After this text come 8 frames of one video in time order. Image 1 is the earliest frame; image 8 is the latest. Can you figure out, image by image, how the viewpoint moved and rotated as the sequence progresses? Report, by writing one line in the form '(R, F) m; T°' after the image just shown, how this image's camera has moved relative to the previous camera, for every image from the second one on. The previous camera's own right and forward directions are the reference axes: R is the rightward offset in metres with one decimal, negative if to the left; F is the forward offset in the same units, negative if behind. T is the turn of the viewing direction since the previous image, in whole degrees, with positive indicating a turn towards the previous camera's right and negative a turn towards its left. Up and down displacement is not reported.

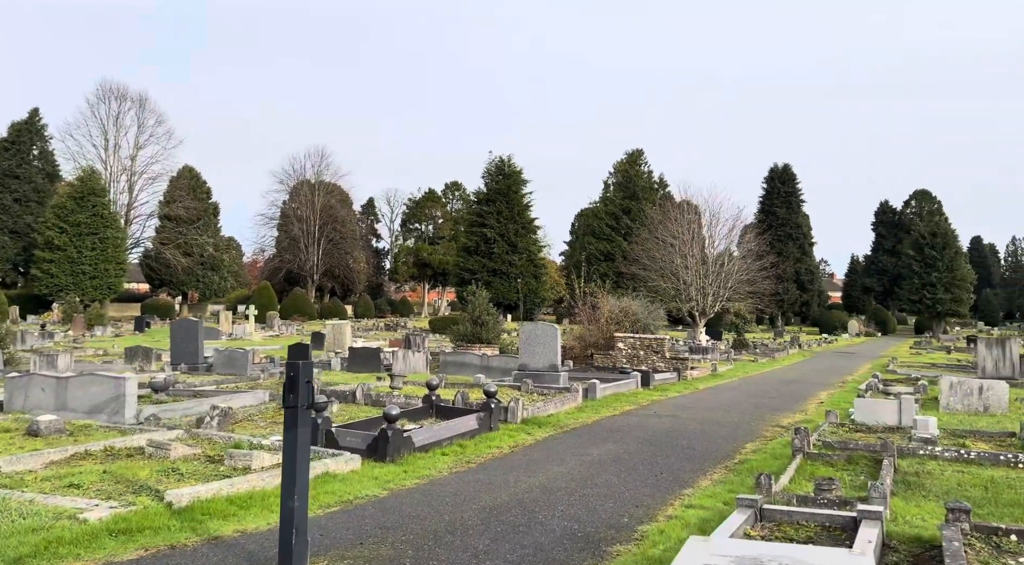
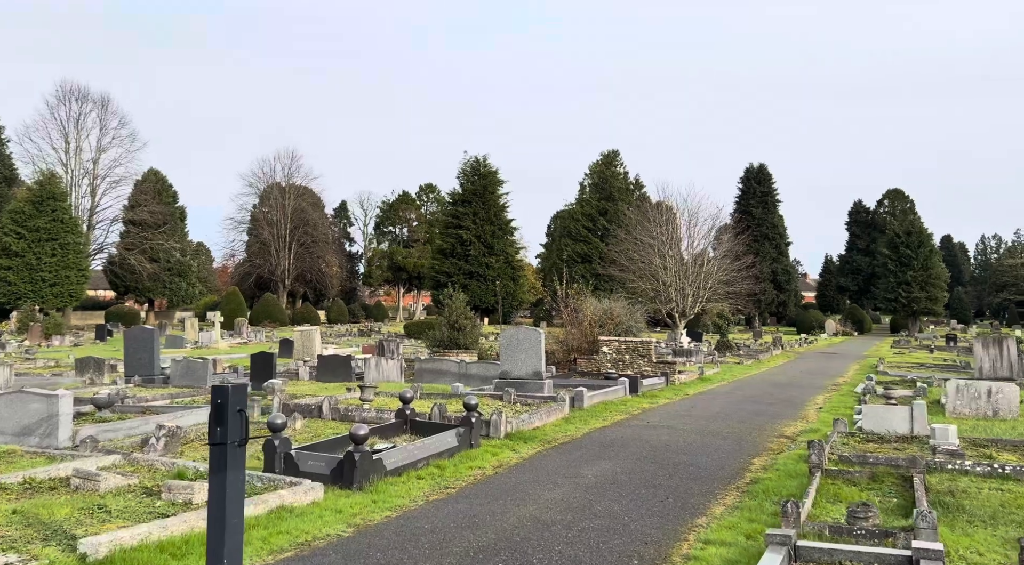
(-0.1, +1.4) m; +2°
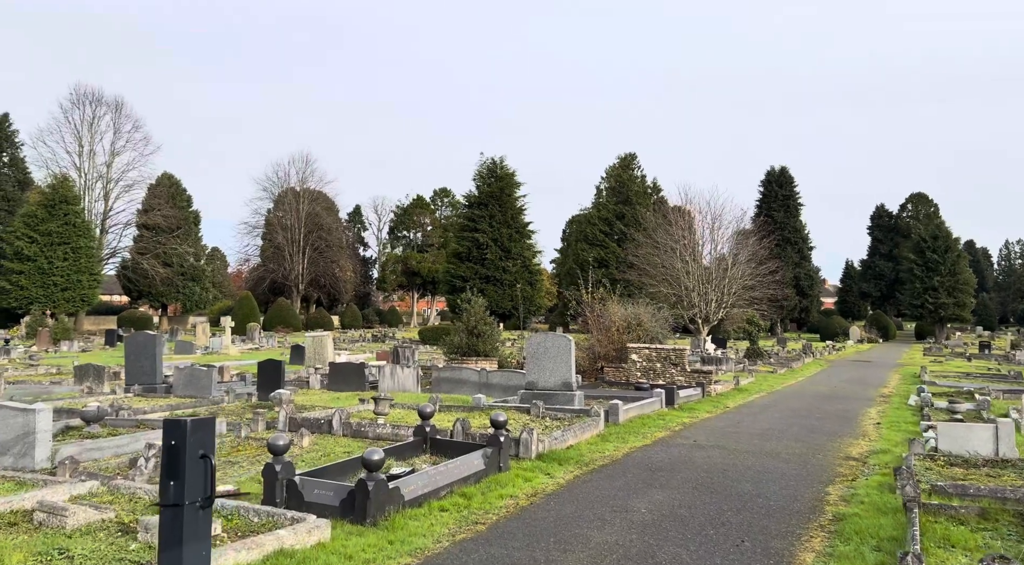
(-0.3, +1.5) m; -1°
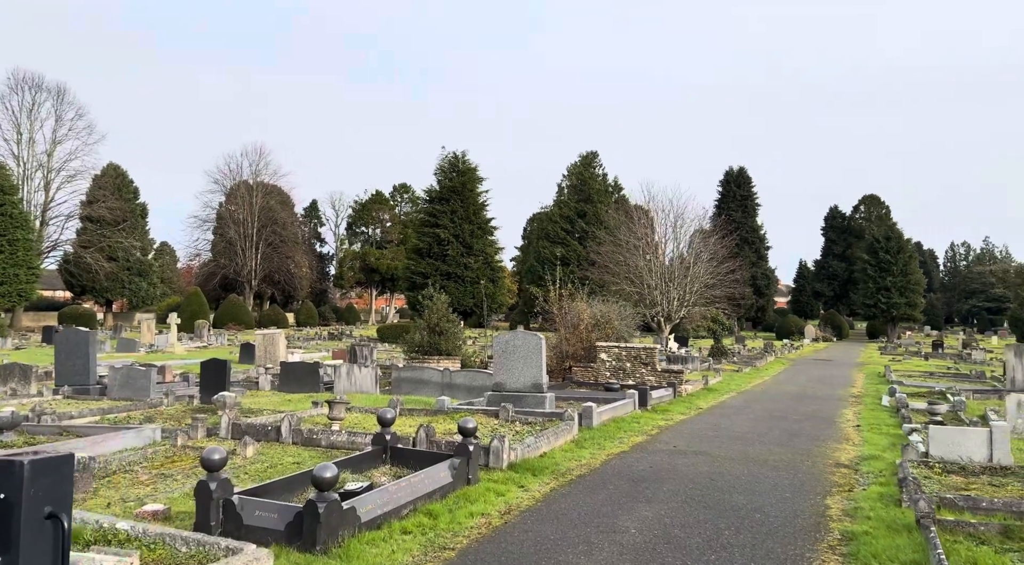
(-0.1, +1.1) m; +3°
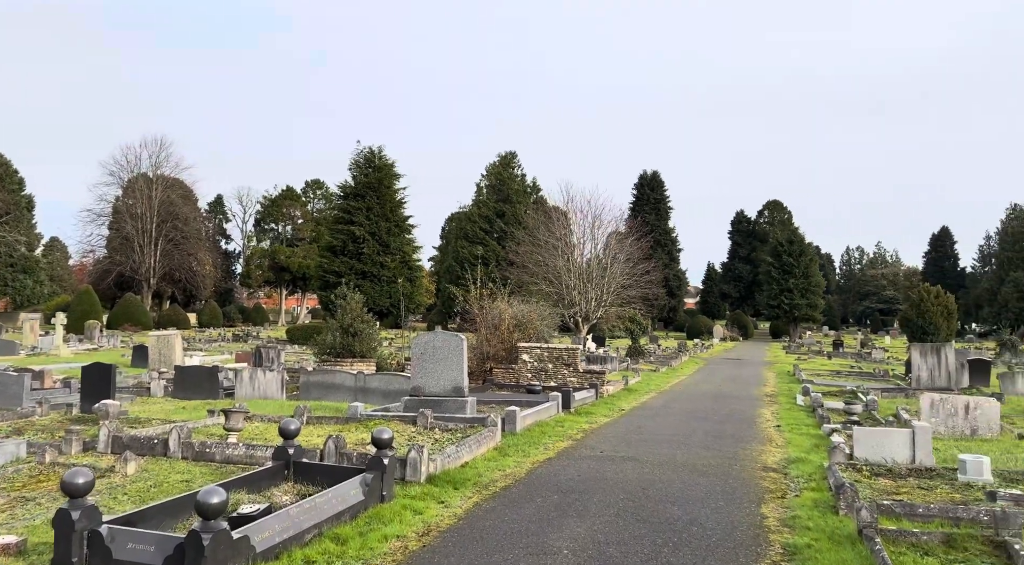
(-0.1, +0.8) m; +6°
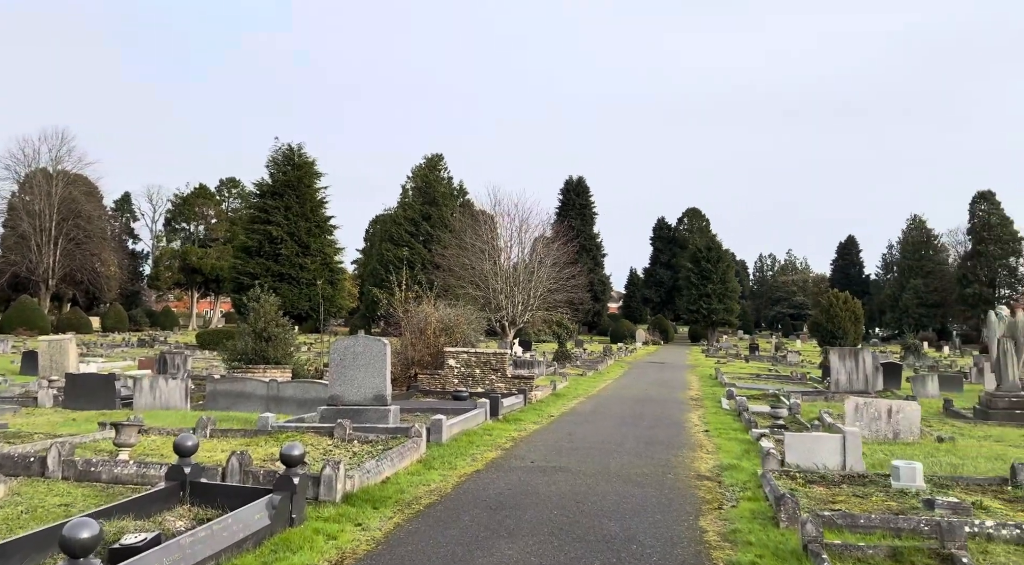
(0.0, +0.6) m; +5°
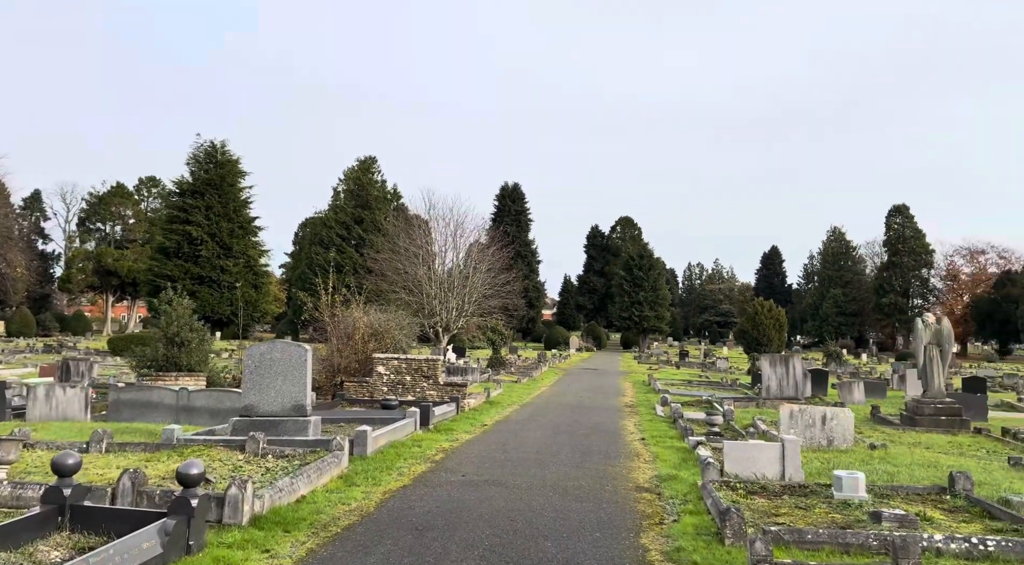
(0.0, +0.6) m; +4°
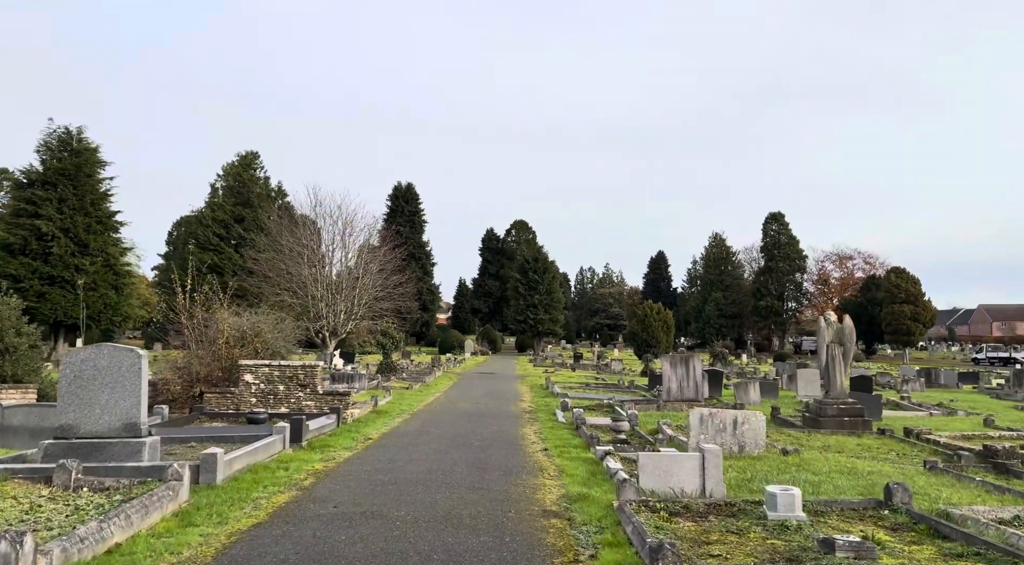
(+0.1, +1.7) m; +7°
